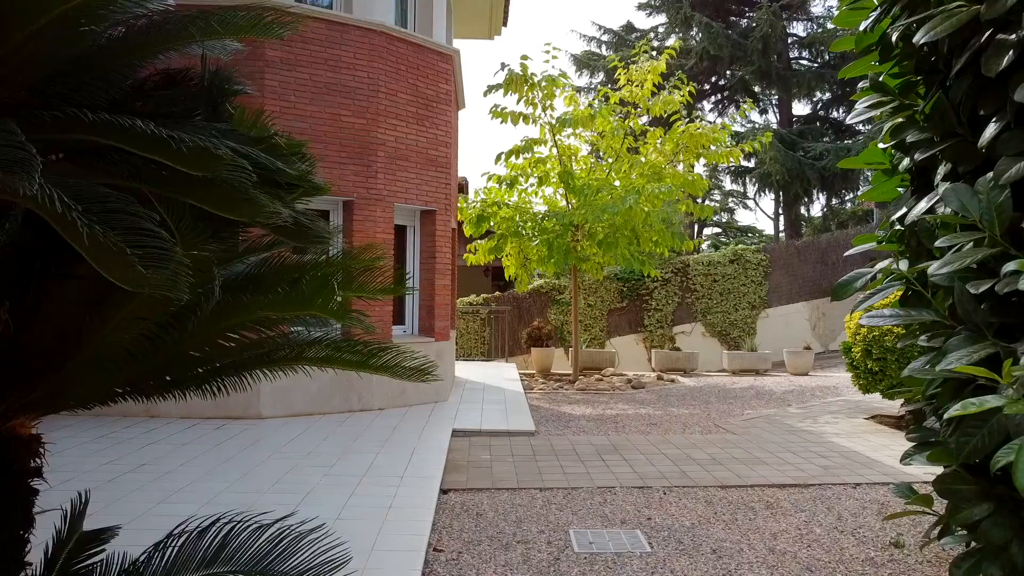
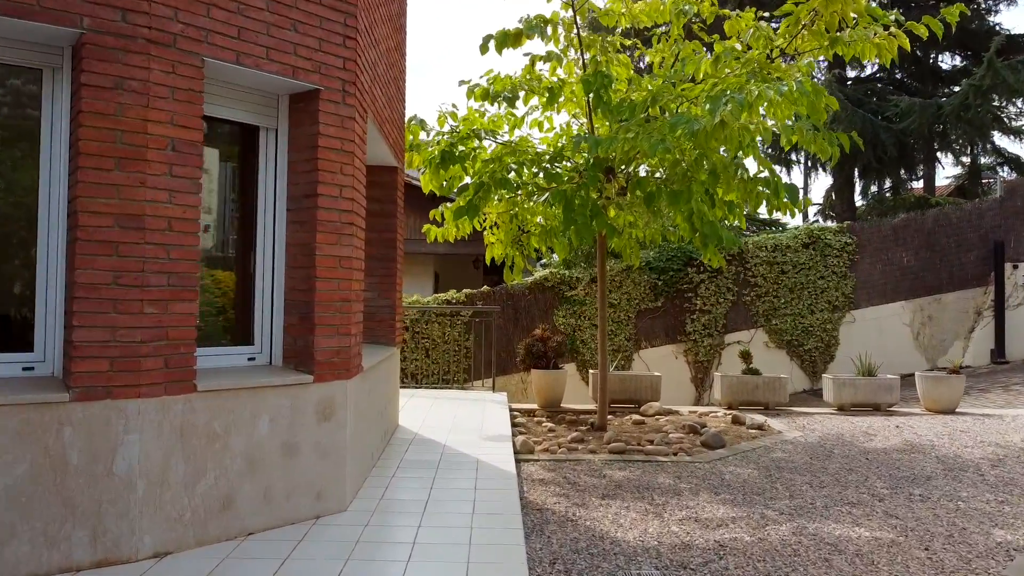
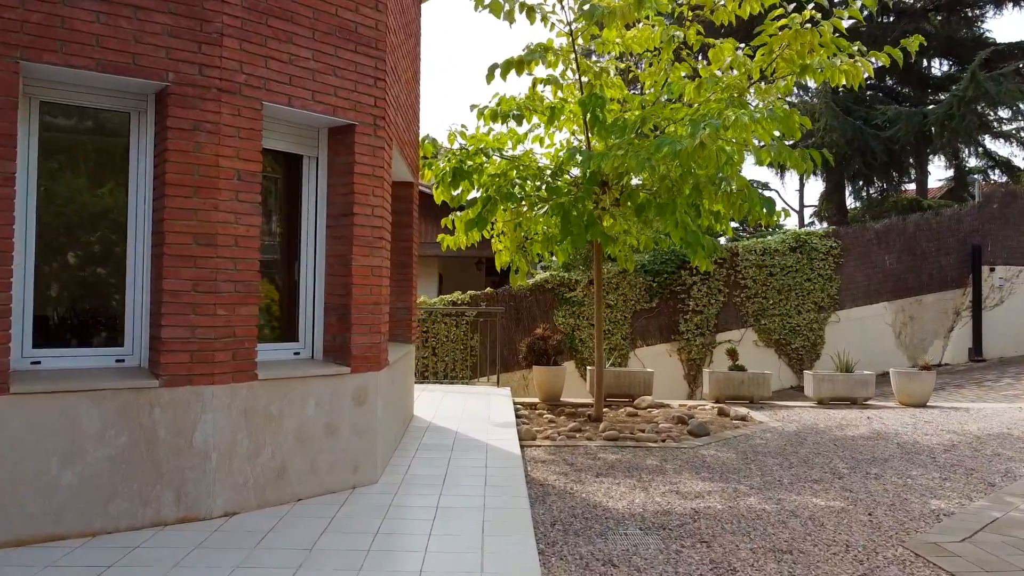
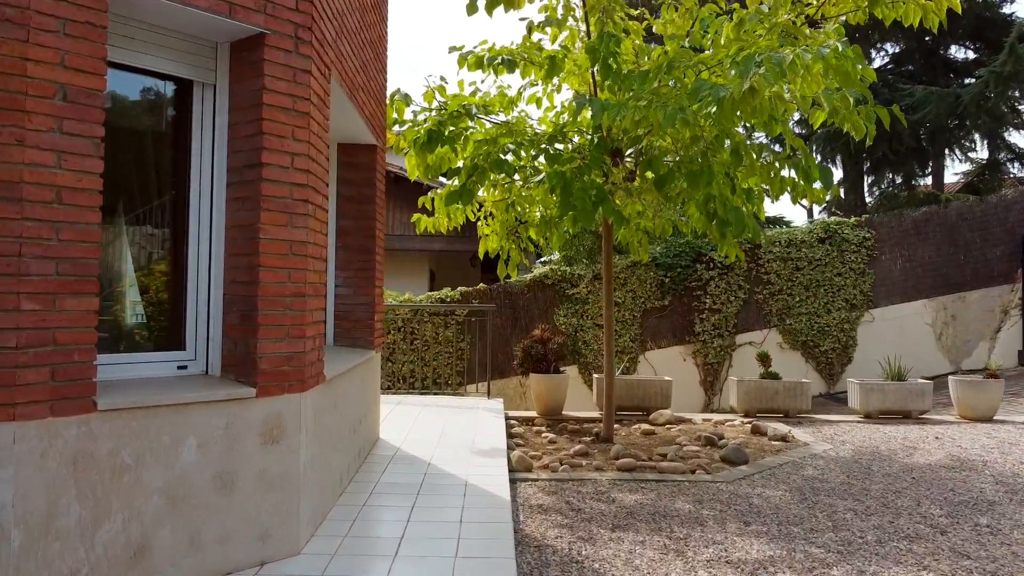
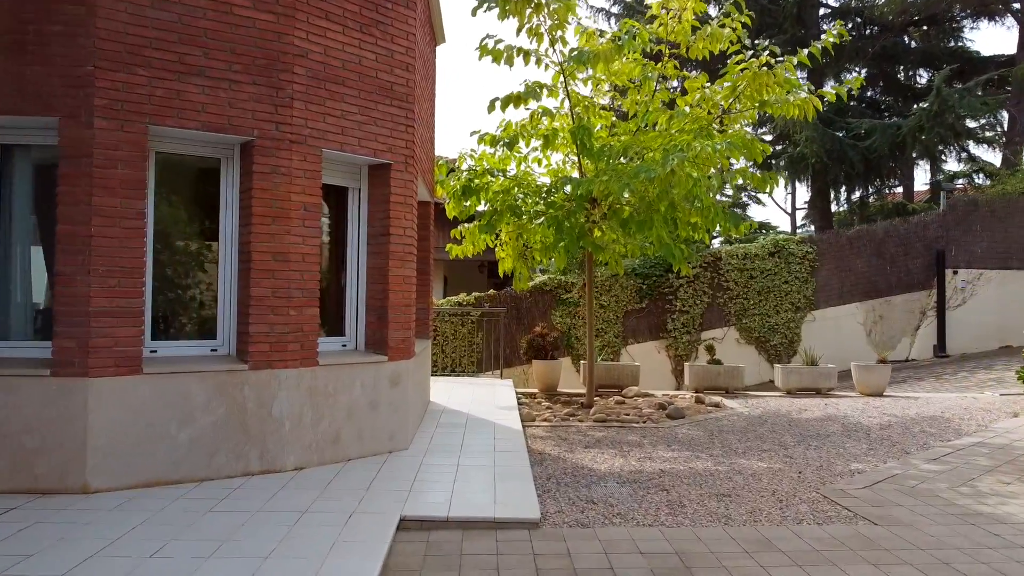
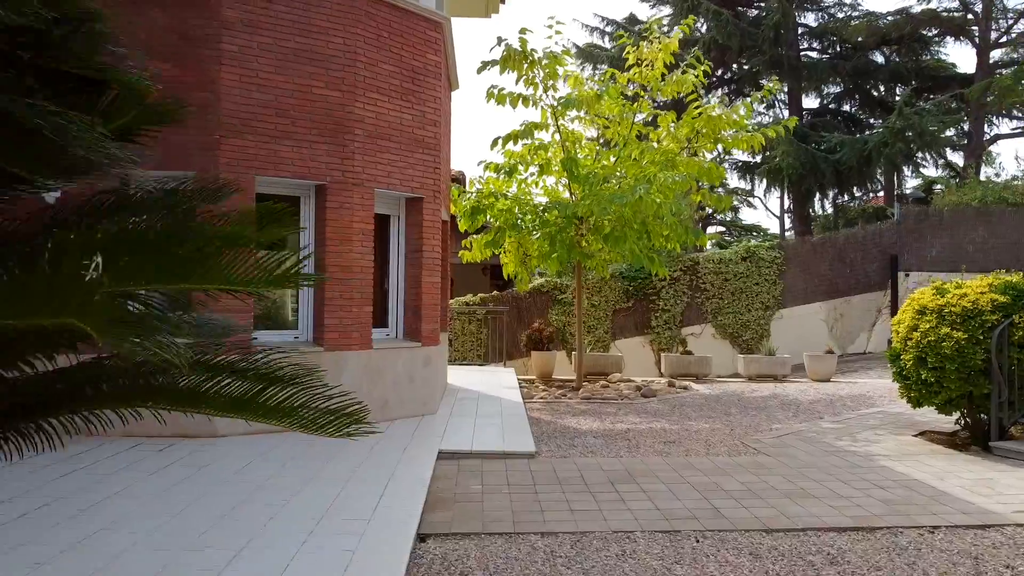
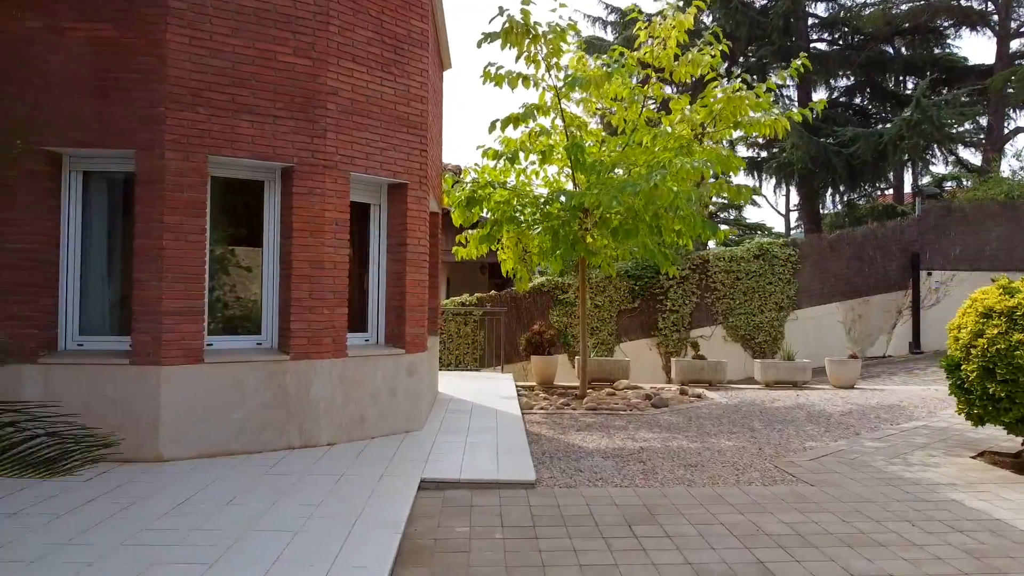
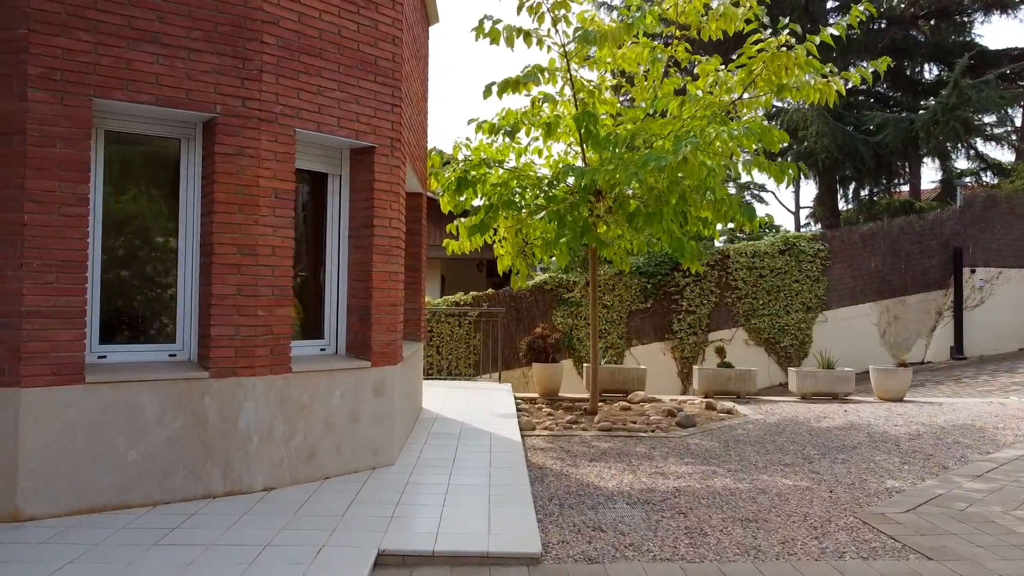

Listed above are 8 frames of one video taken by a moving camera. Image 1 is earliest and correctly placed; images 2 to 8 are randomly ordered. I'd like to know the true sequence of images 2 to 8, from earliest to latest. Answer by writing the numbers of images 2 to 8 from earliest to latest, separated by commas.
6, 7, 5, 8, 3, 2, 4
